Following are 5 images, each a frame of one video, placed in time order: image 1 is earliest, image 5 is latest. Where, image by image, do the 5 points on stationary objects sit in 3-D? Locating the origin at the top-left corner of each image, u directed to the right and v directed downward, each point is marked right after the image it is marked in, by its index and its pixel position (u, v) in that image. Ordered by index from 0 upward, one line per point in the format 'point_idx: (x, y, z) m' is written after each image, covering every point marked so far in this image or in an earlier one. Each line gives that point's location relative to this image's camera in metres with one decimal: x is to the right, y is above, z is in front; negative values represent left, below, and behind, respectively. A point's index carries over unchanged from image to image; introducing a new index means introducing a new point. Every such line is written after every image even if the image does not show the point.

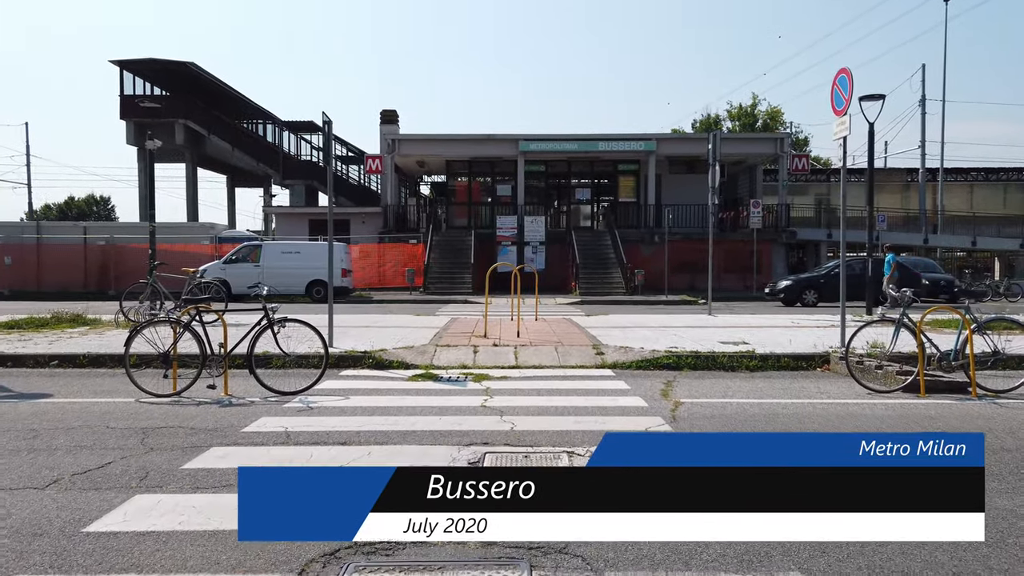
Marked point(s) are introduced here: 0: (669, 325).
0: (+3.0, -0.7, +14.4) m
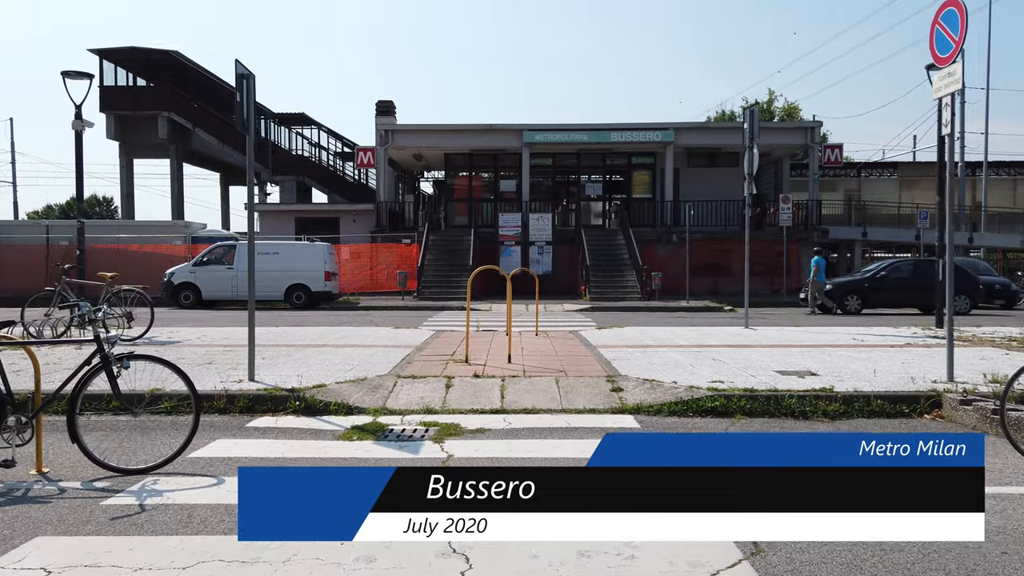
0: (+2.9, -0.8, +11.5) m
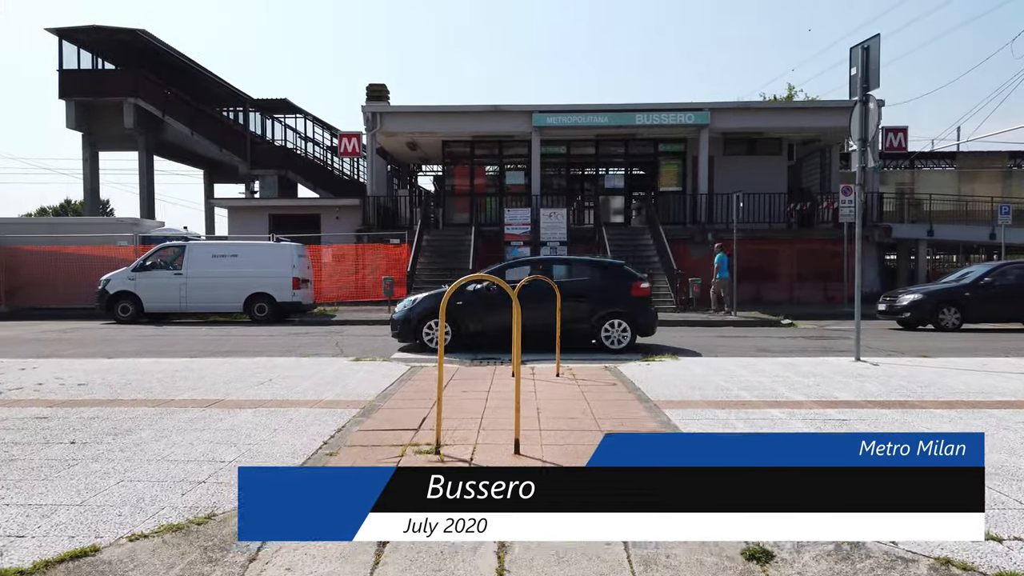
0: (+2.9, -1.0, +7.2) m
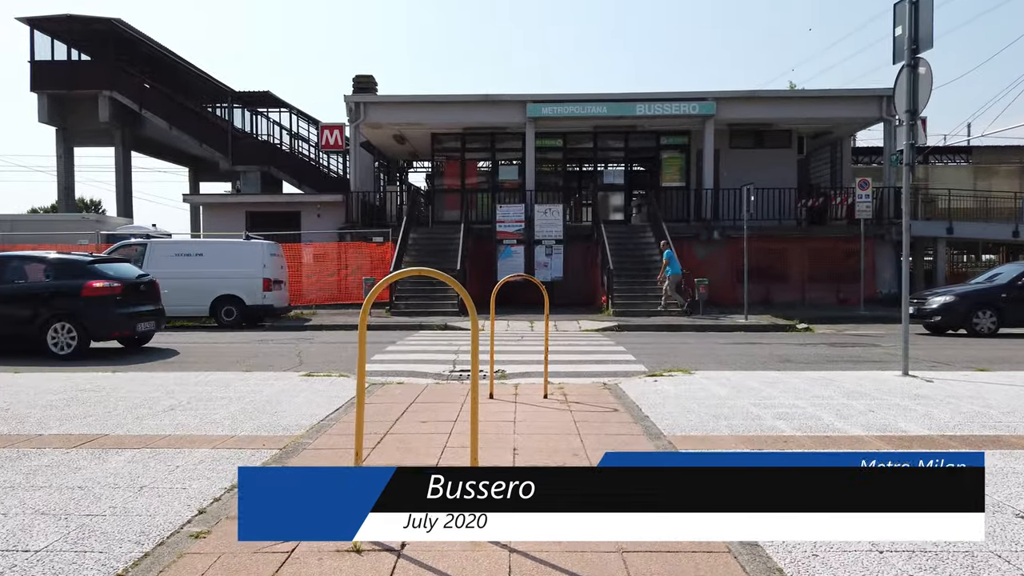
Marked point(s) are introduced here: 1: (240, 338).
0: (+2.7, -1.0, +5.6) m
1: (-5.3, -1.0, +14.8) m
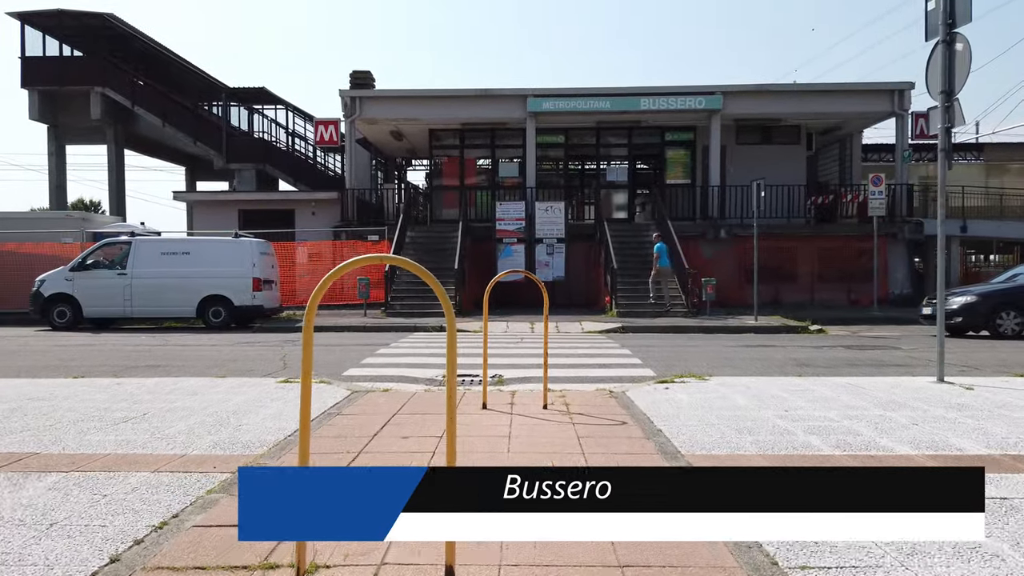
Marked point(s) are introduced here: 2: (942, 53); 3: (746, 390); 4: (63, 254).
0: (+2.7, -1.0, +4.9) m
1: (-5.4, -1.0, +14.1) m
2: (+4.3, +2.3, +7.6) m
3: (+2.1, -0.9, +7.0) m
4: (-11.5, +0.9, +19.5) m
